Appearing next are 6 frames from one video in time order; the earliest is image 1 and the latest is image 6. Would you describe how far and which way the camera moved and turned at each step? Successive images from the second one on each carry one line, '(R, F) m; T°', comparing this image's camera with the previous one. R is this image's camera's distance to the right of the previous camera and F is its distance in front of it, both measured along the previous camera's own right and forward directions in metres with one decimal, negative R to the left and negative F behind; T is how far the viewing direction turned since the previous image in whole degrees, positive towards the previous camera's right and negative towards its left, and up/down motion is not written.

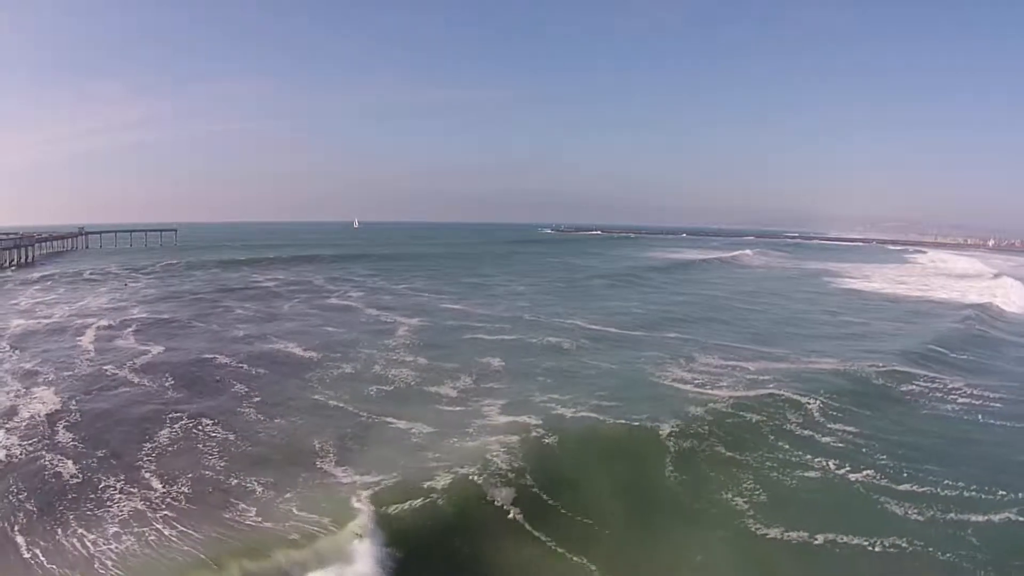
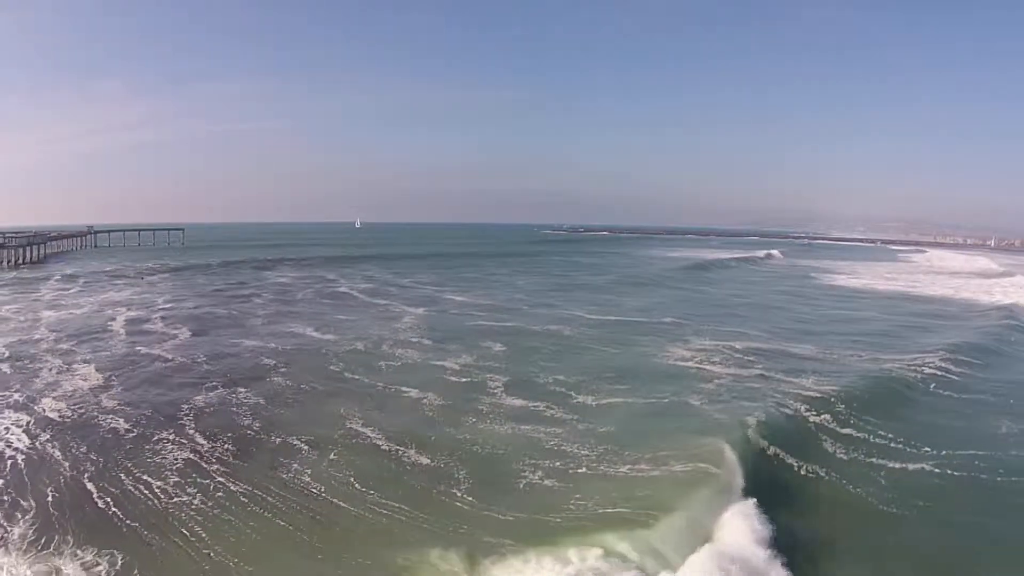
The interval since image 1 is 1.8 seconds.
(+0.1, -1.1) m; 0°
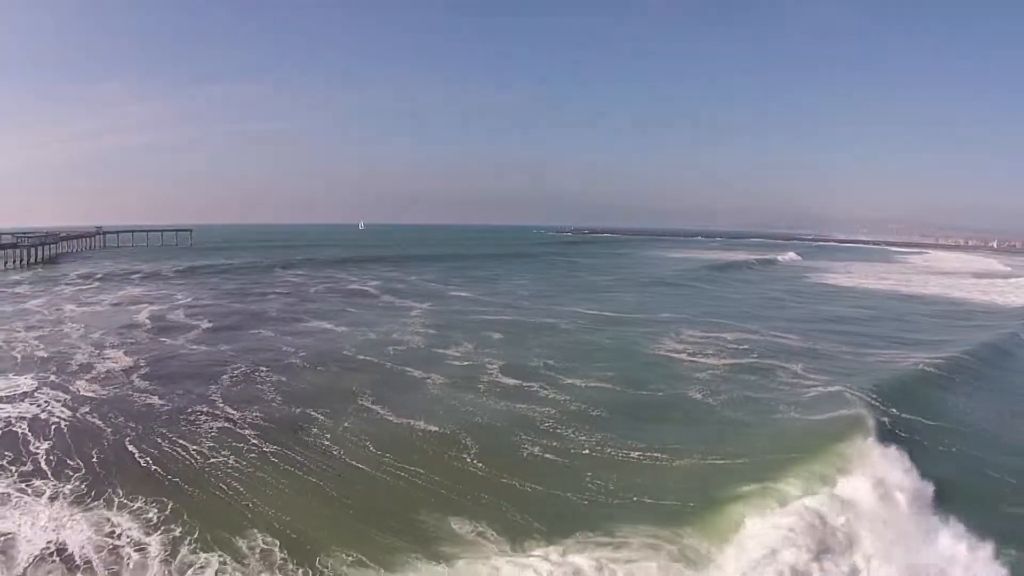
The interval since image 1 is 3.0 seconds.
(+0.1, -1.0) m; 0°
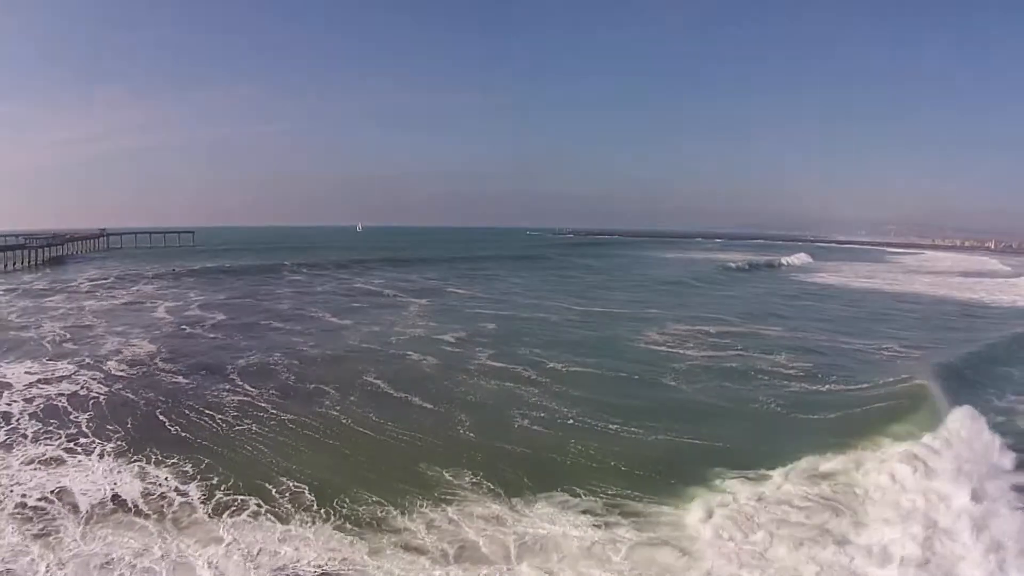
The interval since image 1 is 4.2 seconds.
(+0.2, -1.1) m; 0°
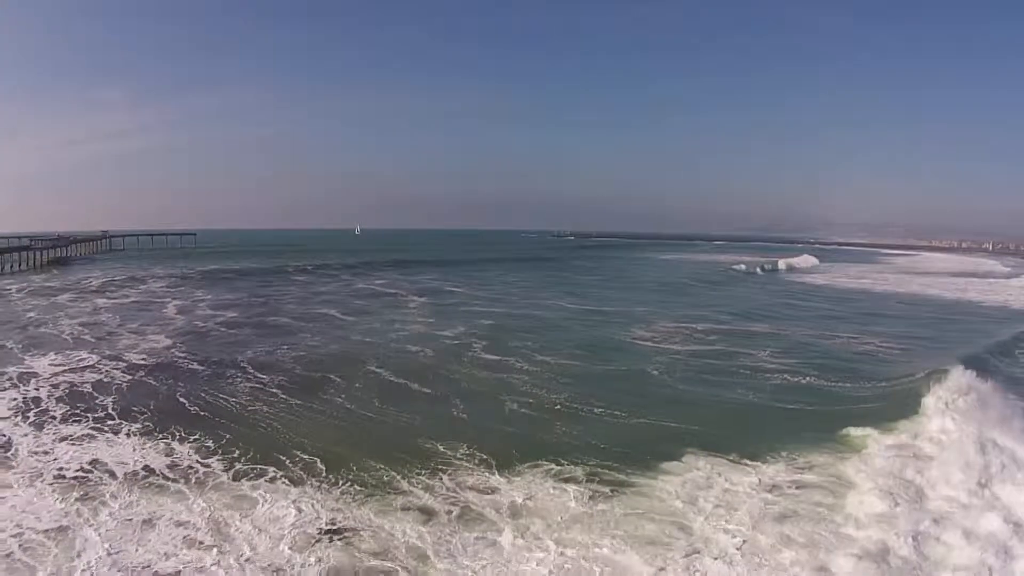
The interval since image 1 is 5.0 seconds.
(+0.2, -0.9) m; 0°
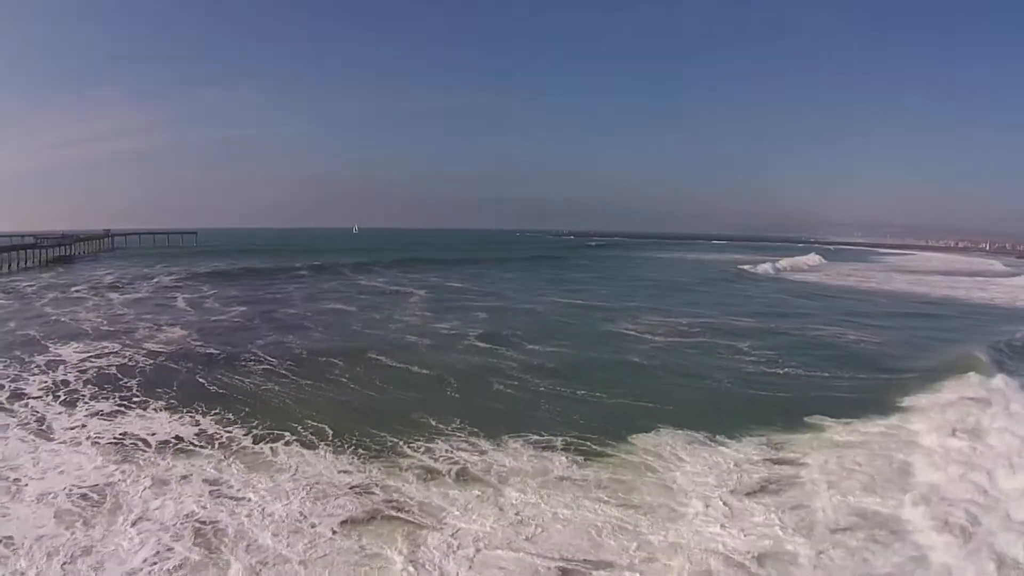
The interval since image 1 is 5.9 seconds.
(+0.2, -1.1) m; 0°
